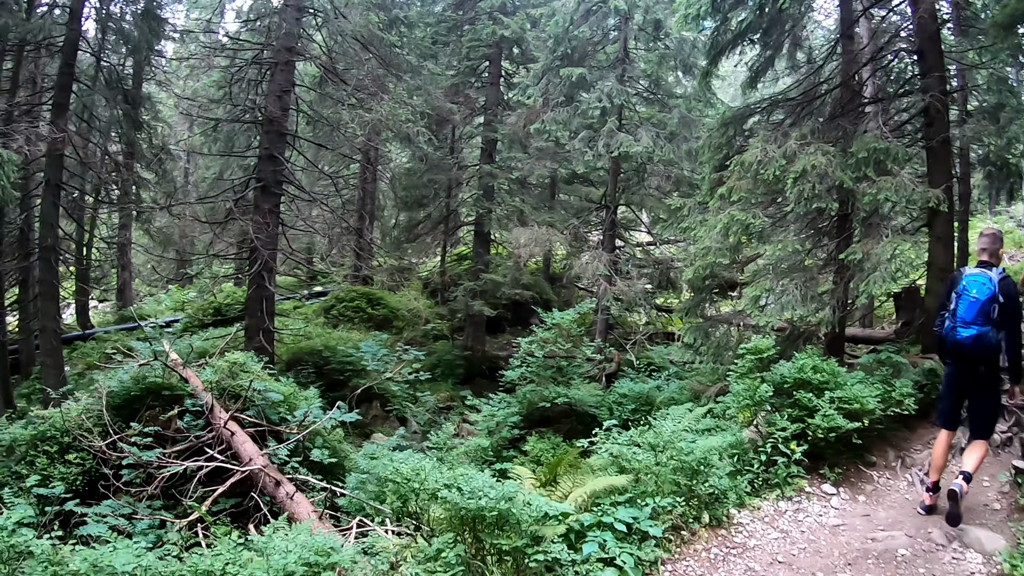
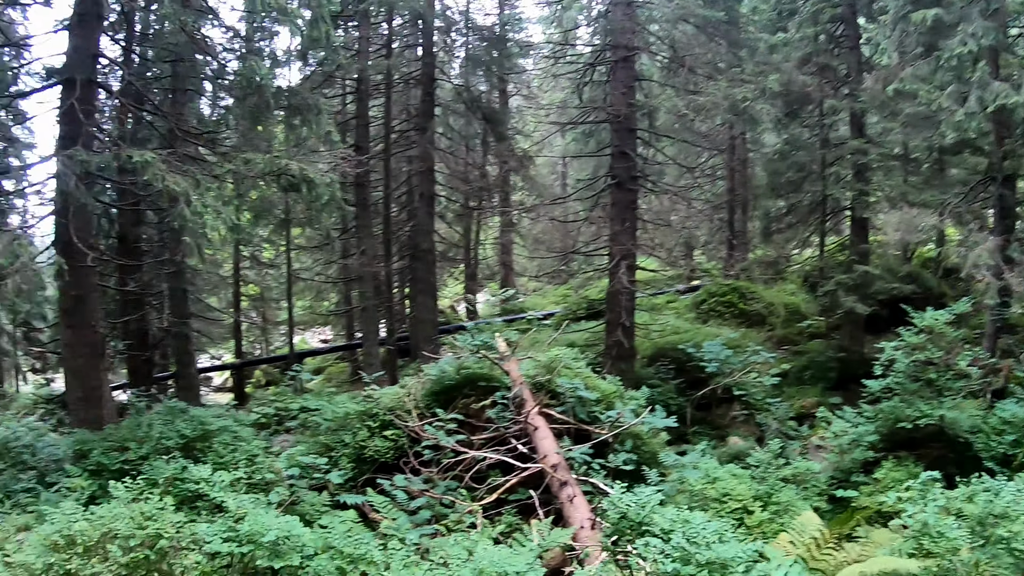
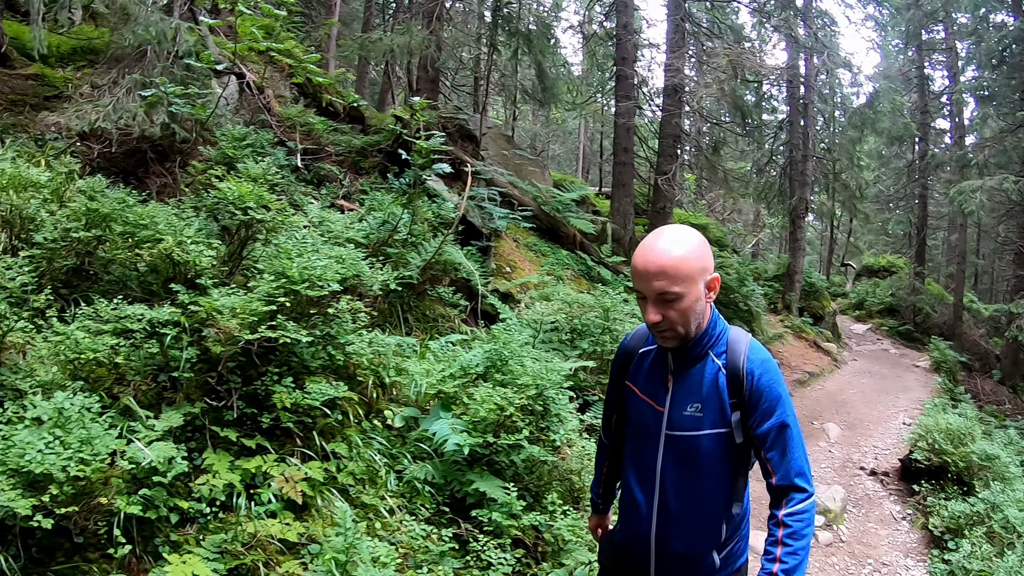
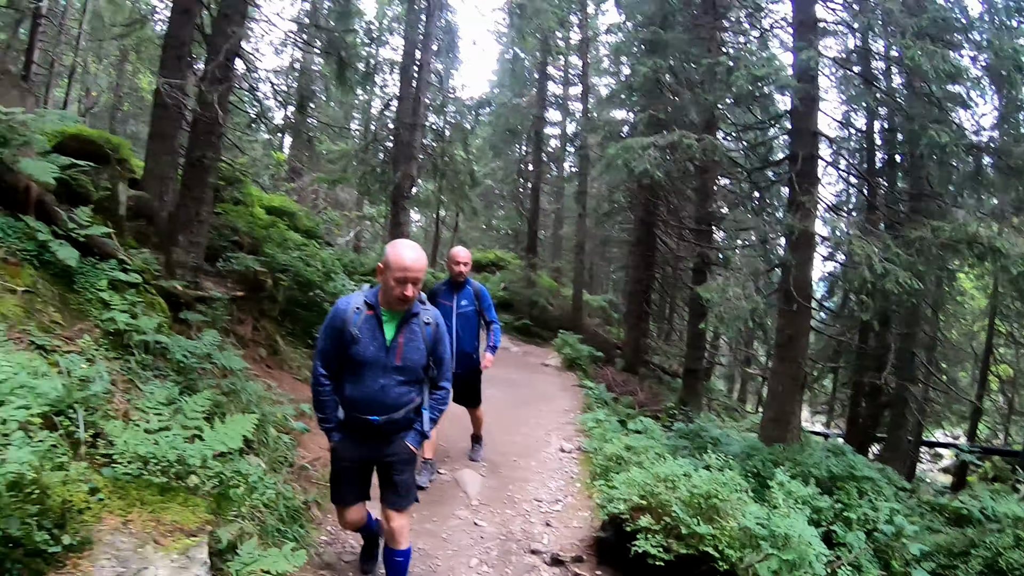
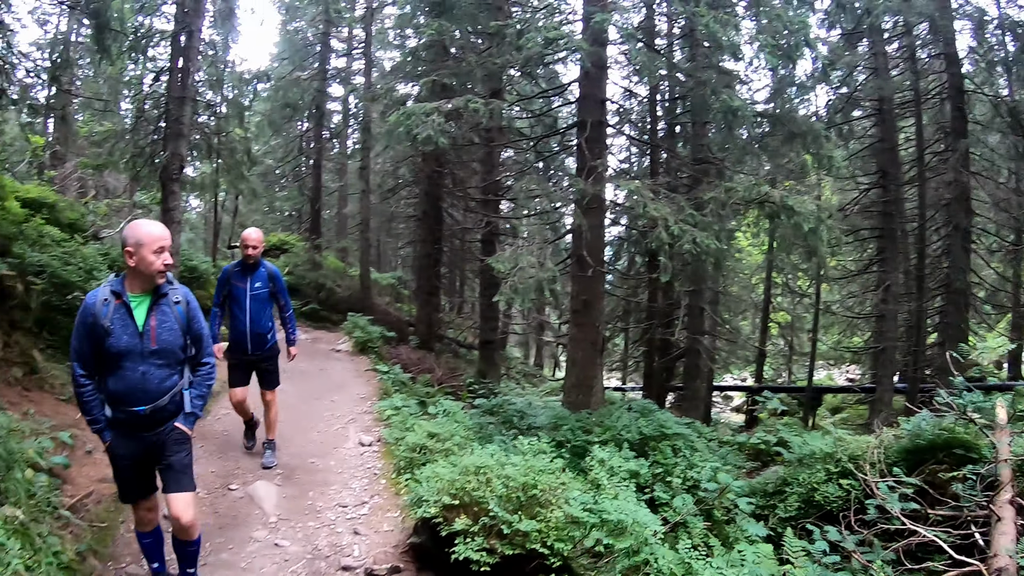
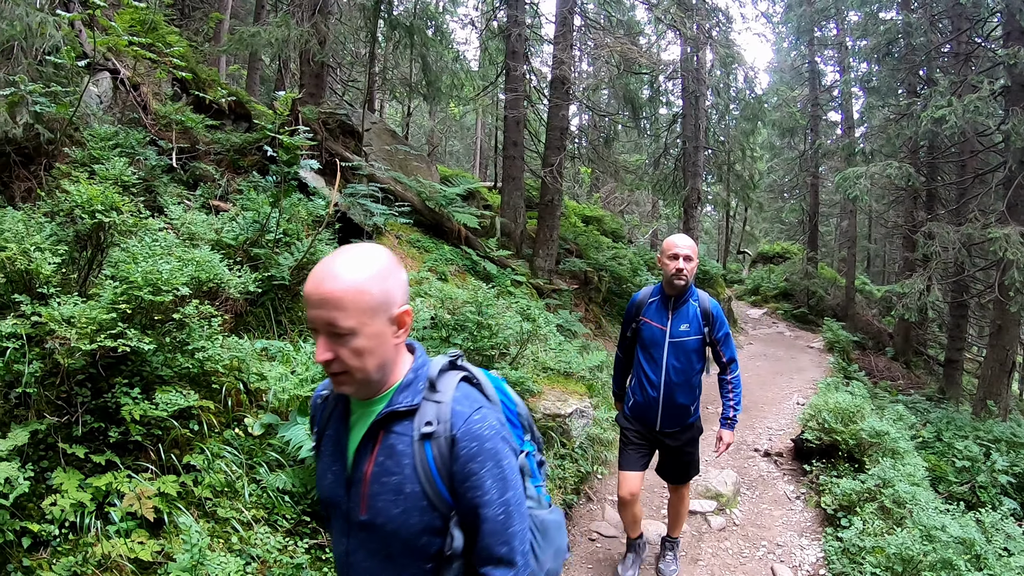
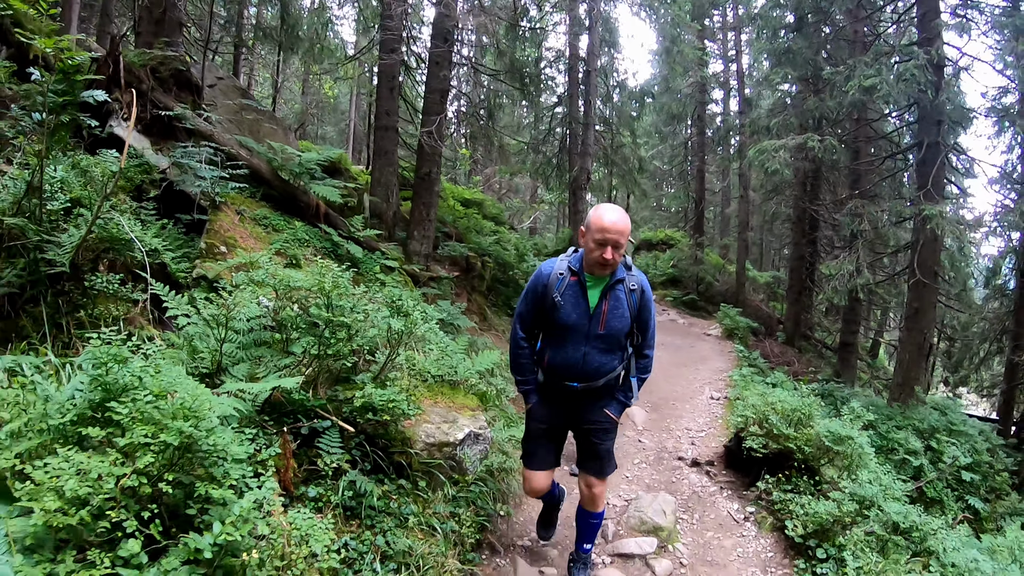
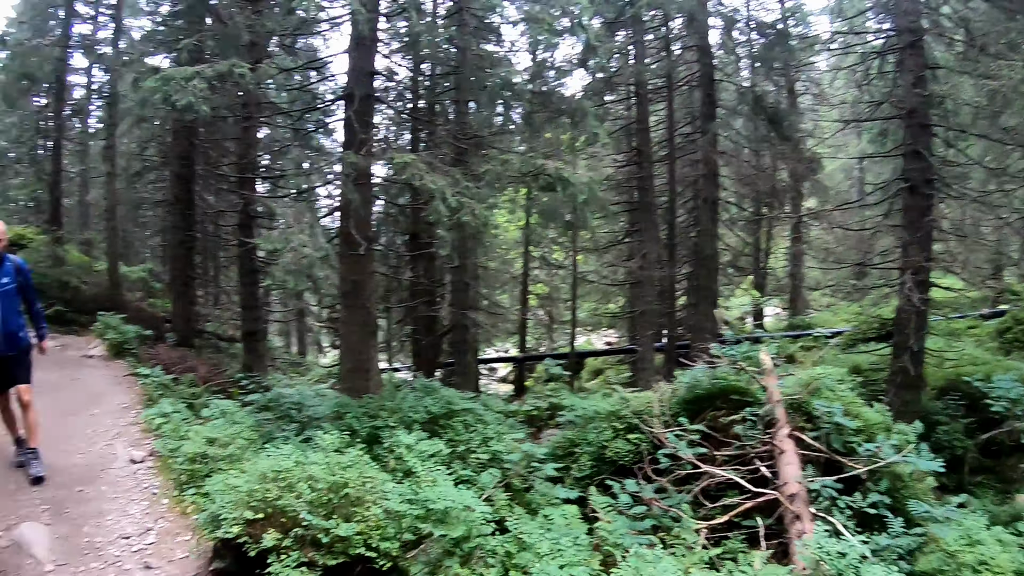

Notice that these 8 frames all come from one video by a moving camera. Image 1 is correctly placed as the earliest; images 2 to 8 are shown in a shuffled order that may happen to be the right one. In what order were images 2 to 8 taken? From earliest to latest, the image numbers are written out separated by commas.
2, 8, 5, 4, 7, 6, 3
